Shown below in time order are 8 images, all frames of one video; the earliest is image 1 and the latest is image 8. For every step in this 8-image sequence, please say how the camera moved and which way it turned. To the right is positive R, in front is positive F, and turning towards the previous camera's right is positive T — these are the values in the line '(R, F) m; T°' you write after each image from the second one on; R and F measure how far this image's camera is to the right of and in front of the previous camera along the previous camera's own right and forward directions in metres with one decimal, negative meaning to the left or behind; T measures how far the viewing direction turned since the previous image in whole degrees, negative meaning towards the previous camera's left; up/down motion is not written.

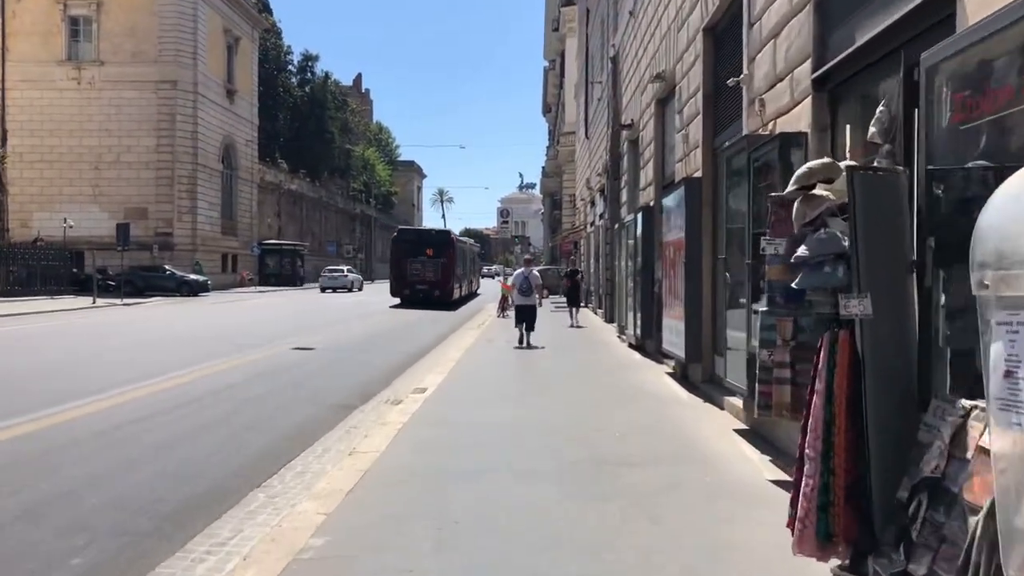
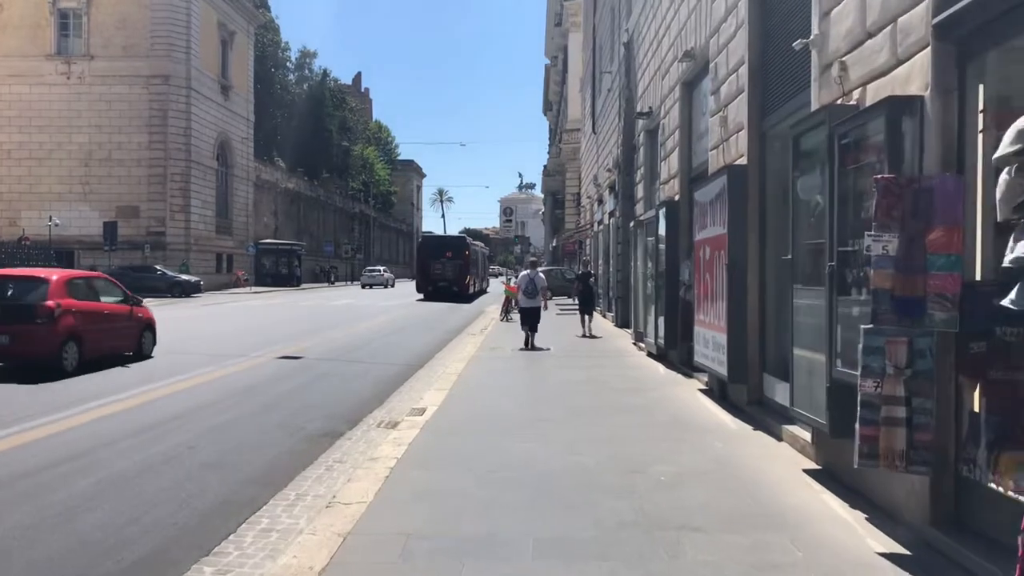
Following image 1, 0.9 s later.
(-0.2, +1.5) m; 0°
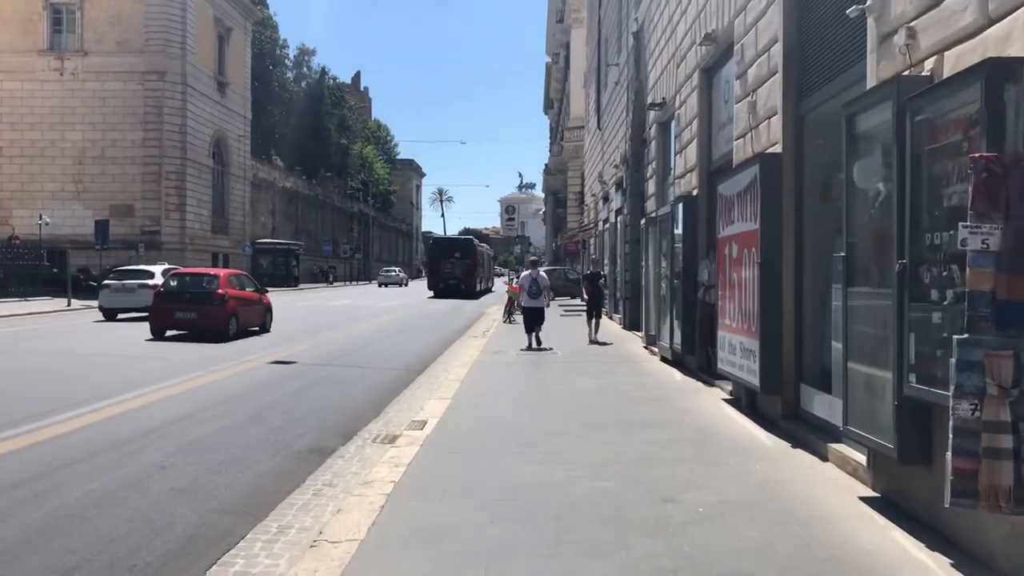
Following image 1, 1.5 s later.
(-0.1, +0.8) m; 0°
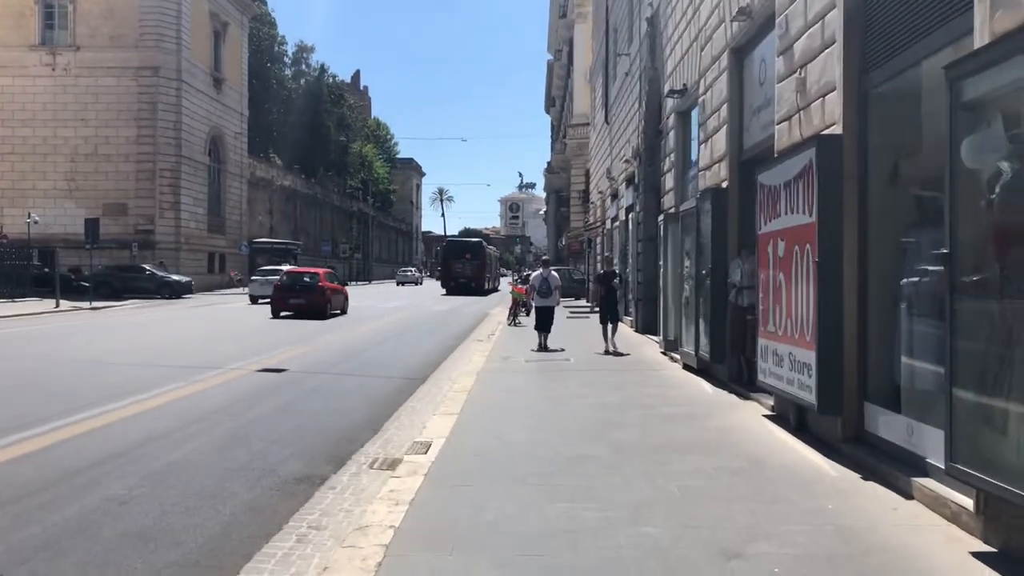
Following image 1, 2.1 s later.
(-0.2, +1.1) m; 0°
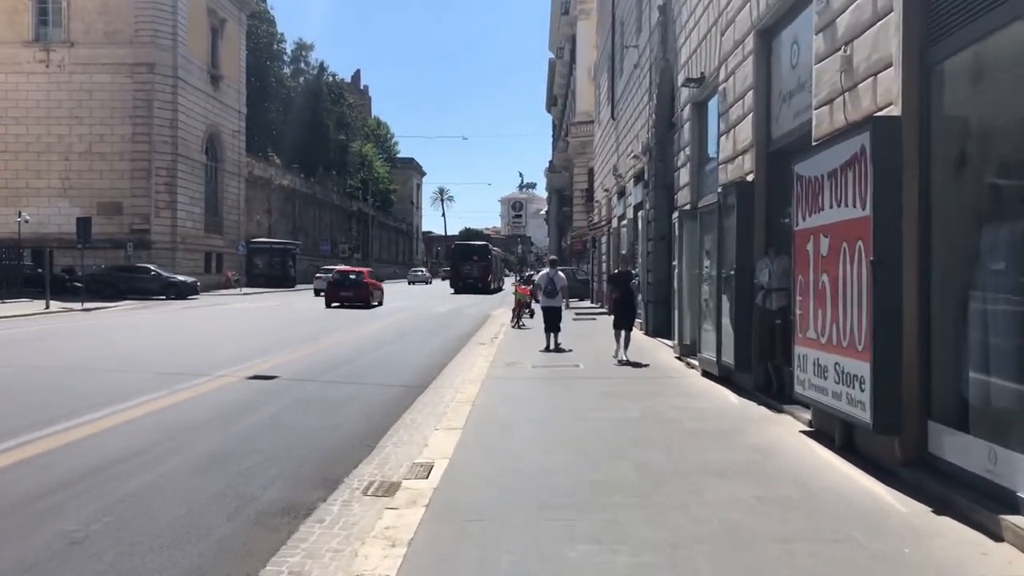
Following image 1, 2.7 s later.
(-0.1, +0.8) m; 0°
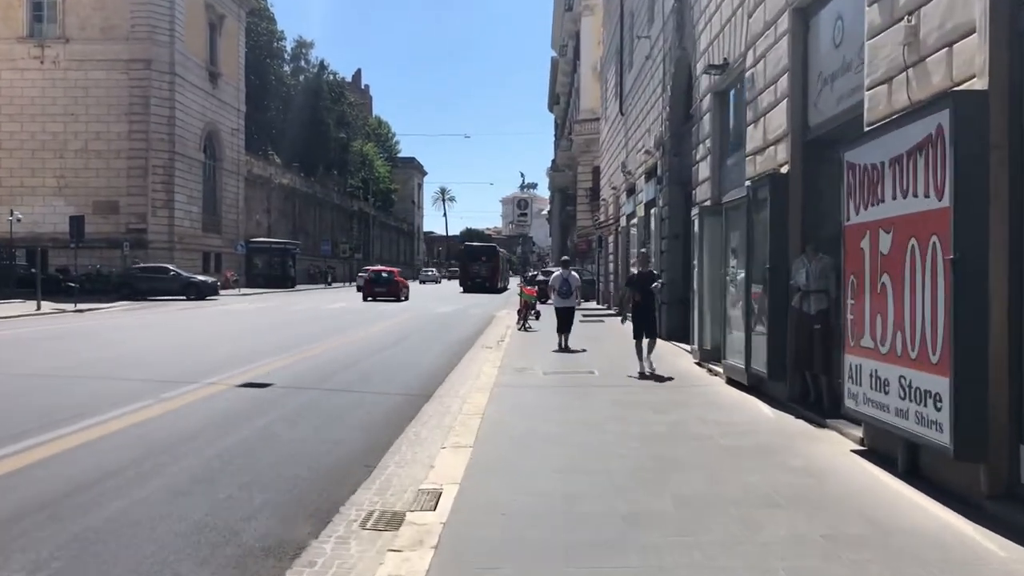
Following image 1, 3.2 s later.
(-0.2, +0.8) m; 0°
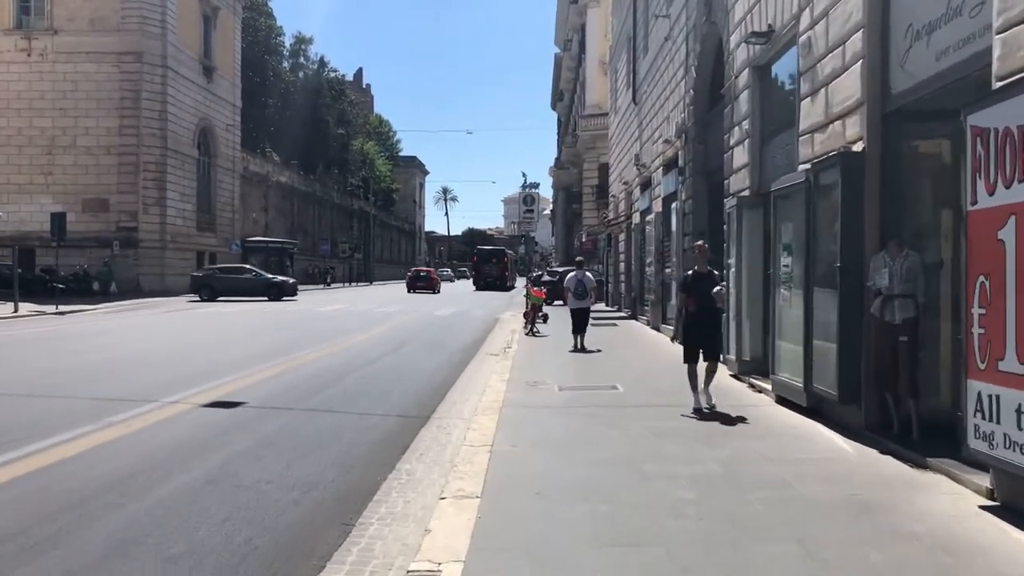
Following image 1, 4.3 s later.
(-0.1, +1.7) m; 0°
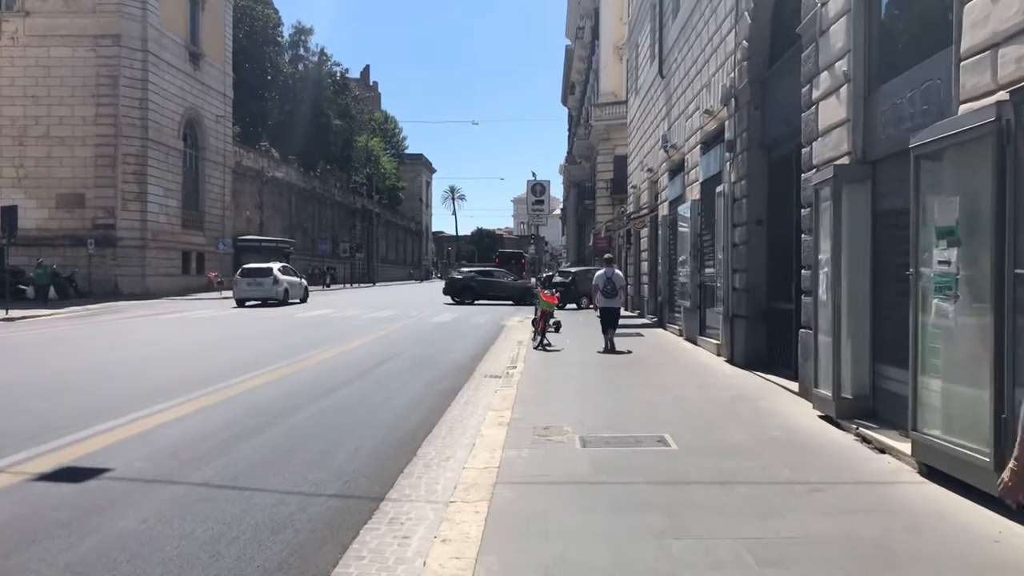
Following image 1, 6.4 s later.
(+0.1, +3.4) m; -1°
